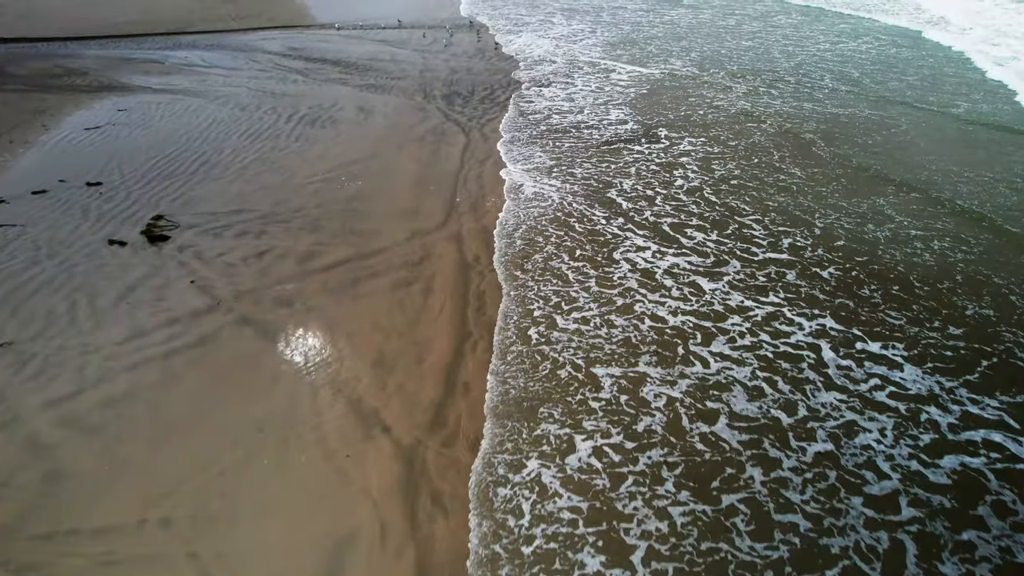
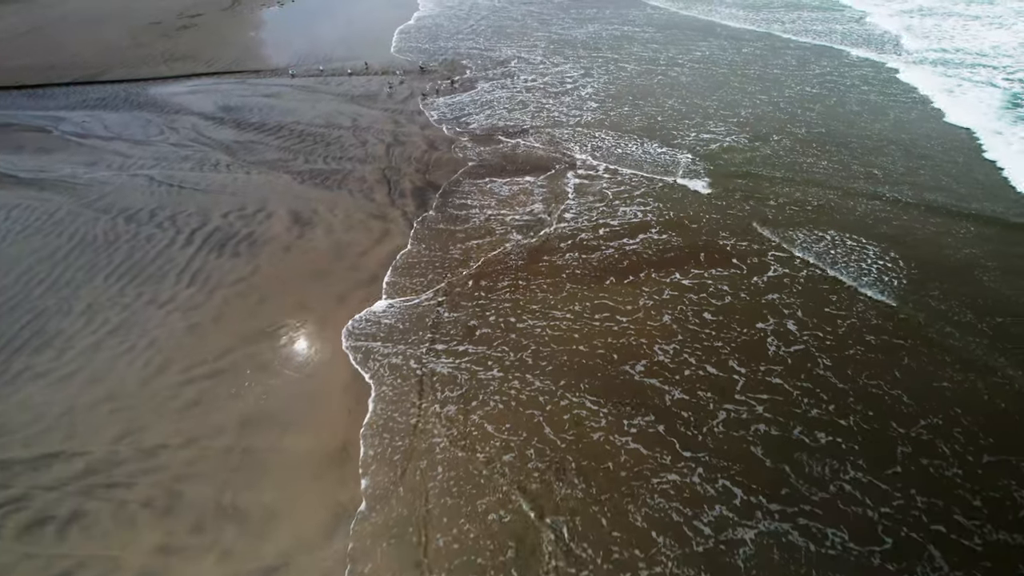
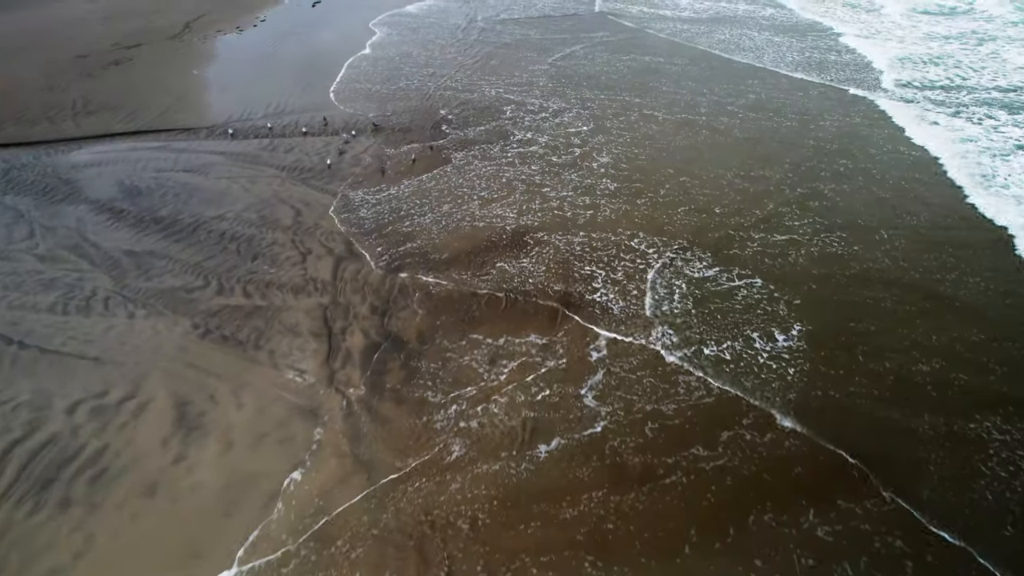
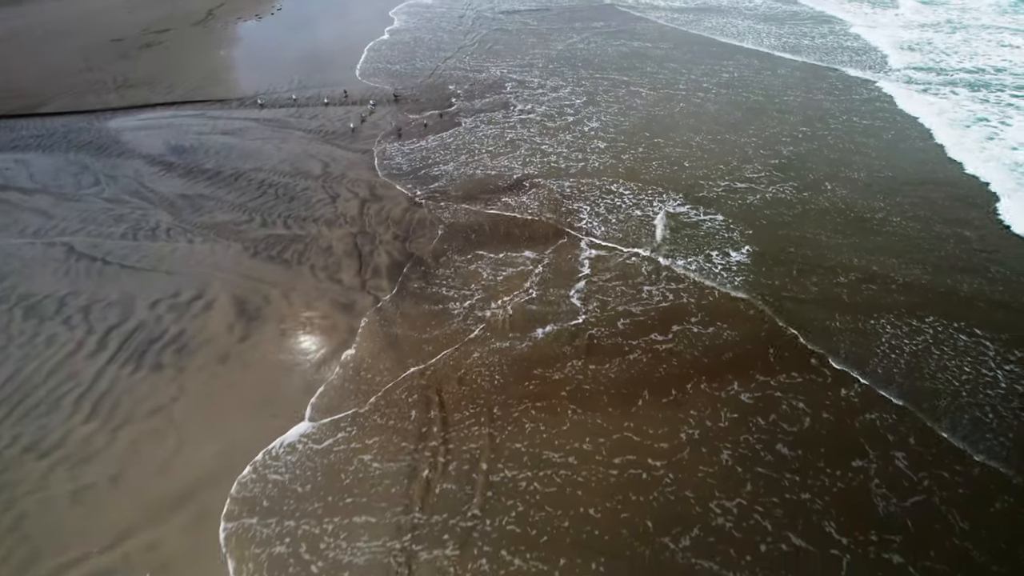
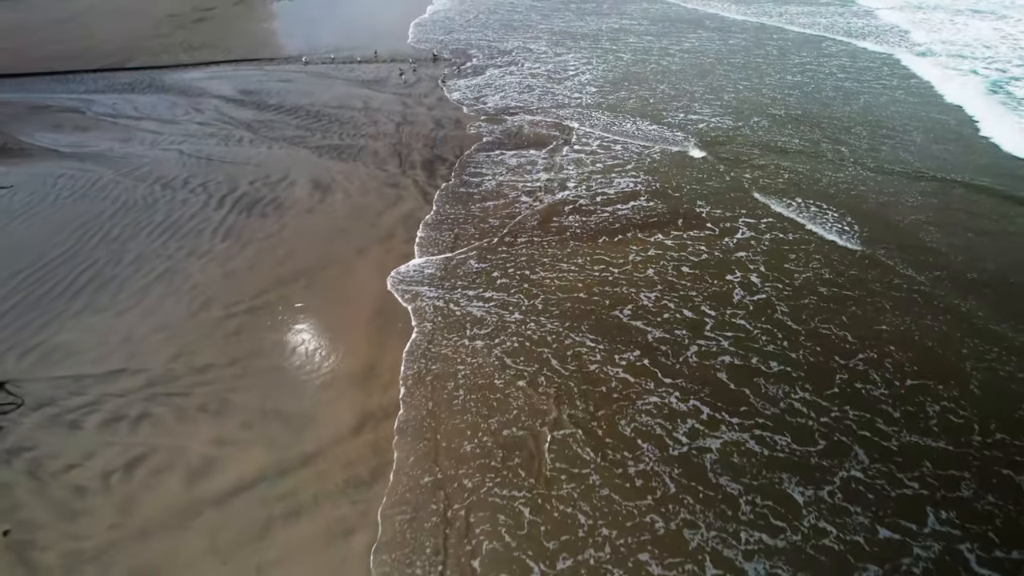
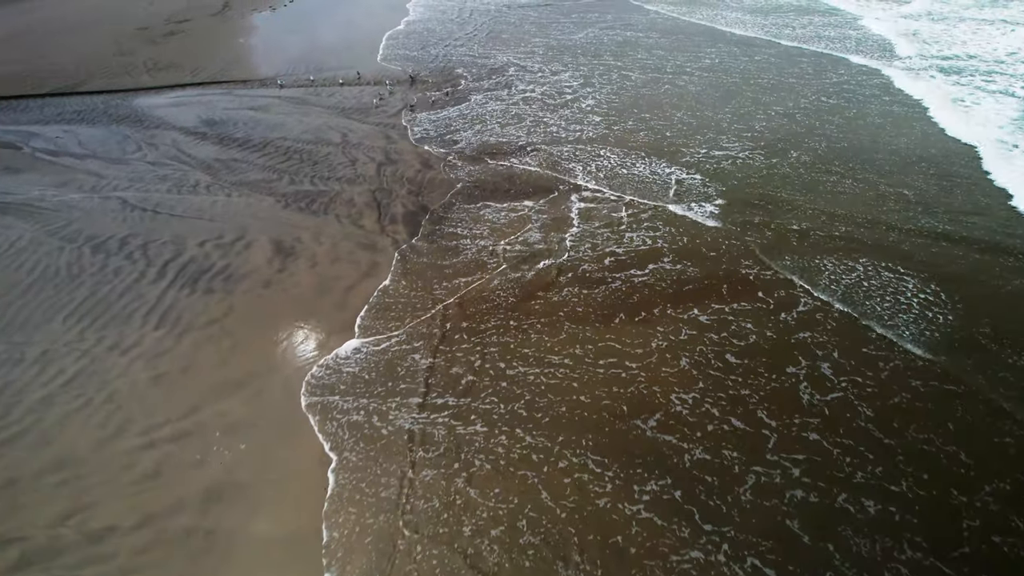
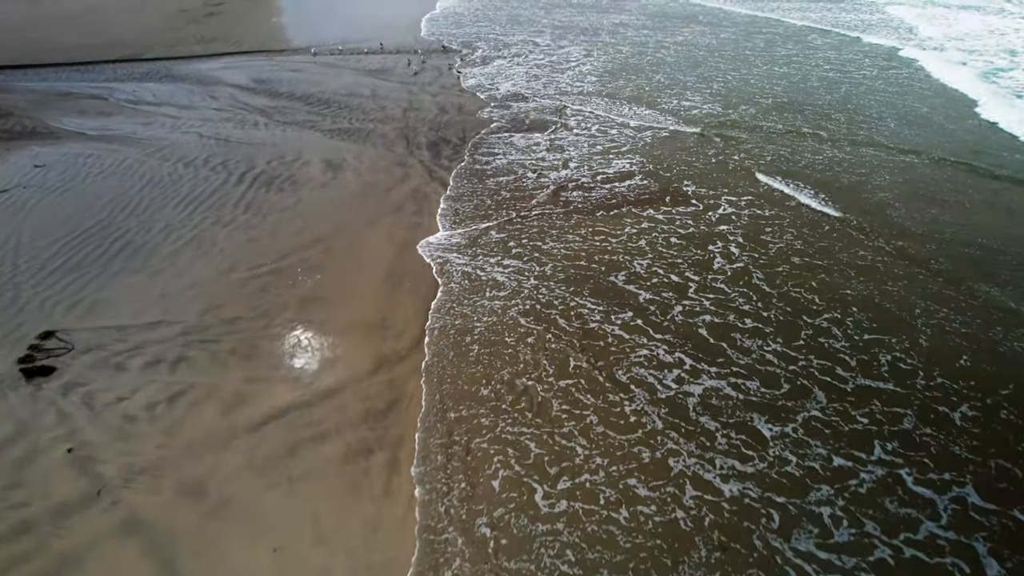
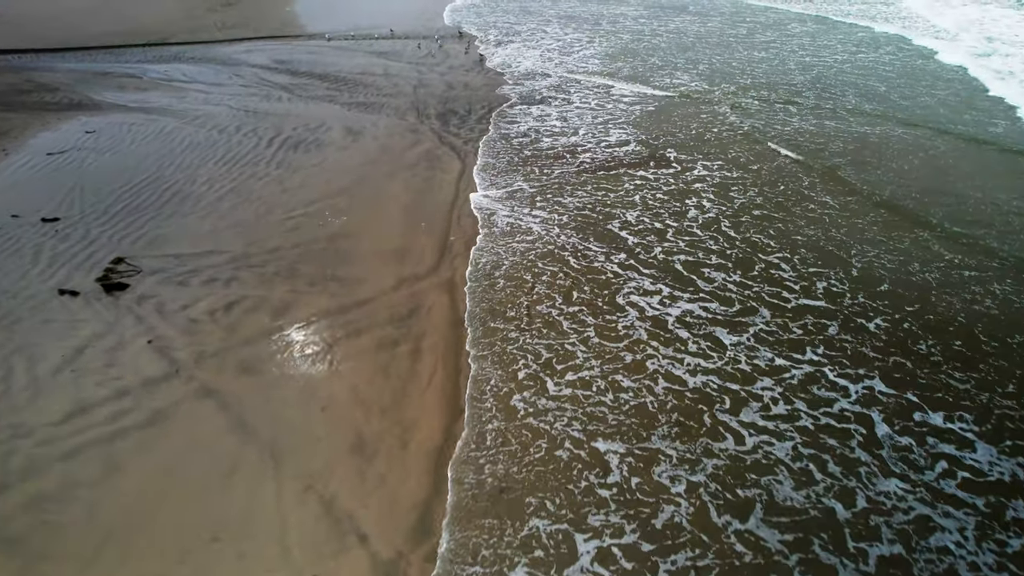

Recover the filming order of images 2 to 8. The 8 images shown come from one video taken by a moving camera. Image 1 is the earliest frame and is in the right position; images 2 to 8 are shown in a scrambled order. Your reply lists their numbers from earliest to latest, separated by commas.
8, 7, 5, 2, 6, 4, 3
